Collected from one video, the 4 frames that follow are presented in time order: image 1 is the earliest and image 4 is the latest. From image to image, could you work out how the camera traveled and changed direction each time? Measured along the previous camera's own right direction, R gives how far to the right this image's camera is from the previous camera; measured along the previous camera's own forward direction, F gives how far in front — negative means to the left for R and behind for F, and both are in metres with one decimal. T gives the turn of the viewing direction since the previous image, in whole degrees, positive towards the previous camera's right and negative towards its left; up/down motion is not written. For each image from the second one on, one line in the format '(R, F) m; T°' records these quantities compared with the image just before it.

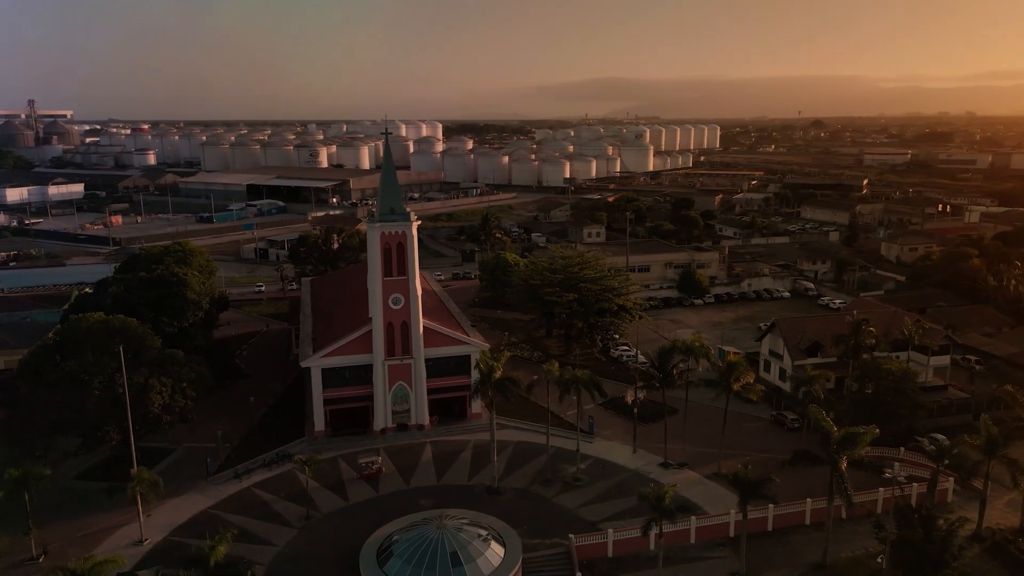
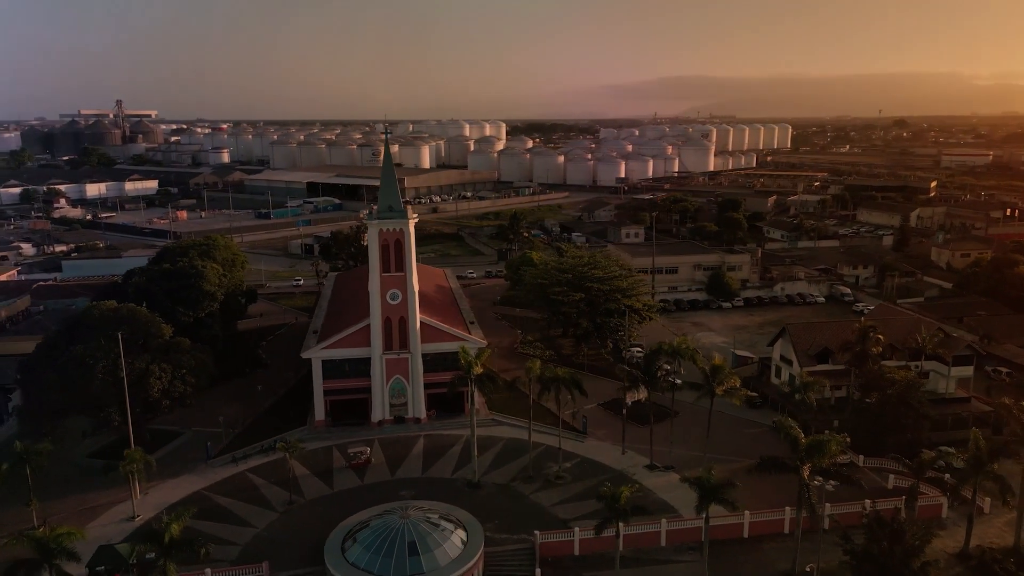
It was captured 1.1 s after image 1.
(+3.2, -0.2) m; -5°
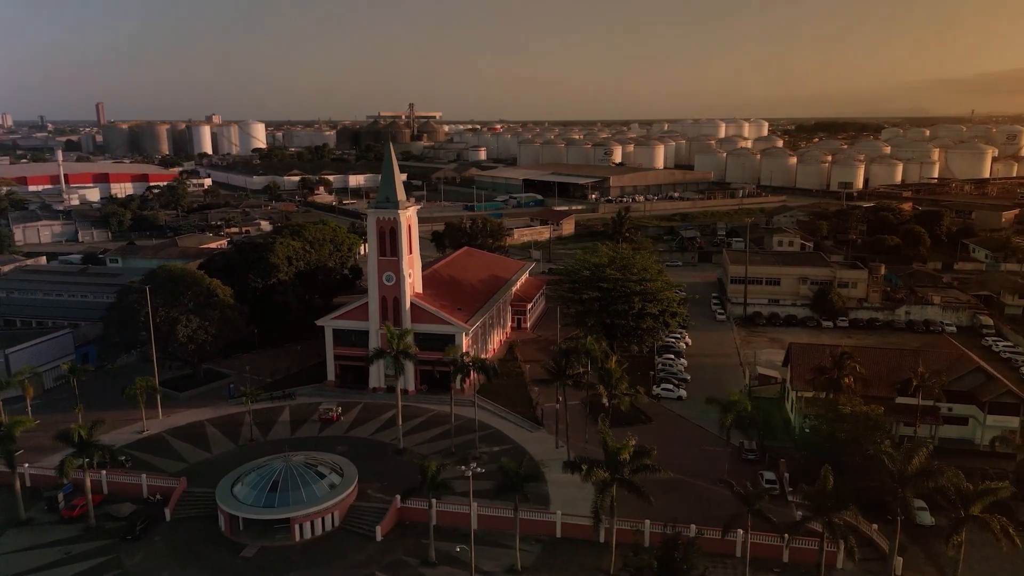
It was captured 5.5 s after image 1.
(+13.7, +0.7) m; -21°
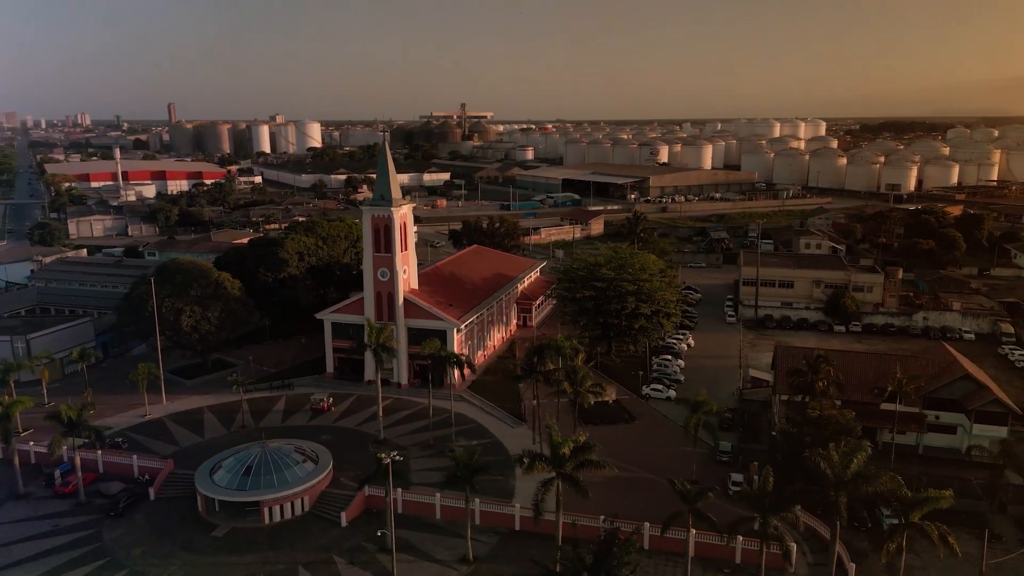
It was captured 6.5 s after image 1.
(+3.2, -0.4) m; -4°
